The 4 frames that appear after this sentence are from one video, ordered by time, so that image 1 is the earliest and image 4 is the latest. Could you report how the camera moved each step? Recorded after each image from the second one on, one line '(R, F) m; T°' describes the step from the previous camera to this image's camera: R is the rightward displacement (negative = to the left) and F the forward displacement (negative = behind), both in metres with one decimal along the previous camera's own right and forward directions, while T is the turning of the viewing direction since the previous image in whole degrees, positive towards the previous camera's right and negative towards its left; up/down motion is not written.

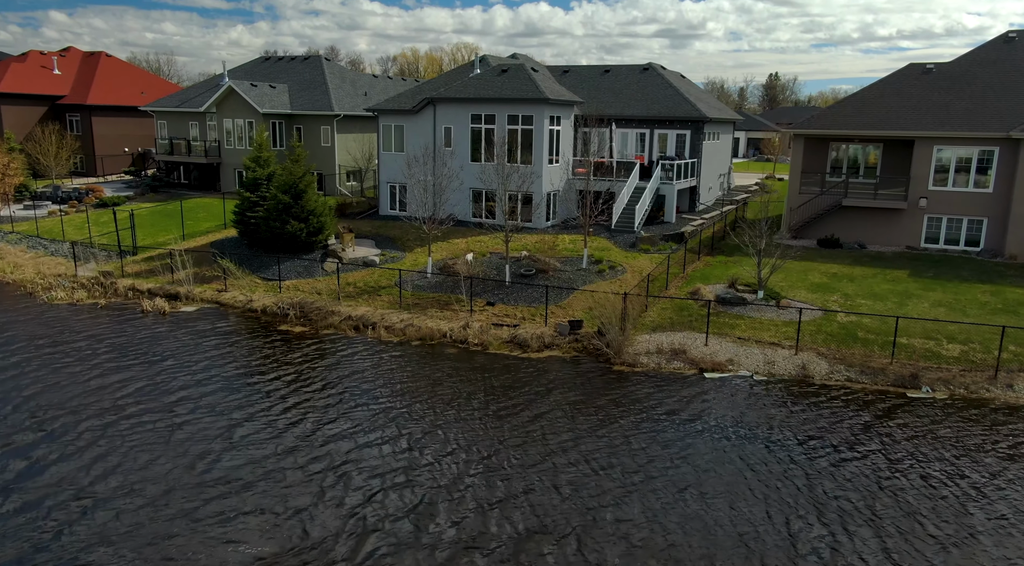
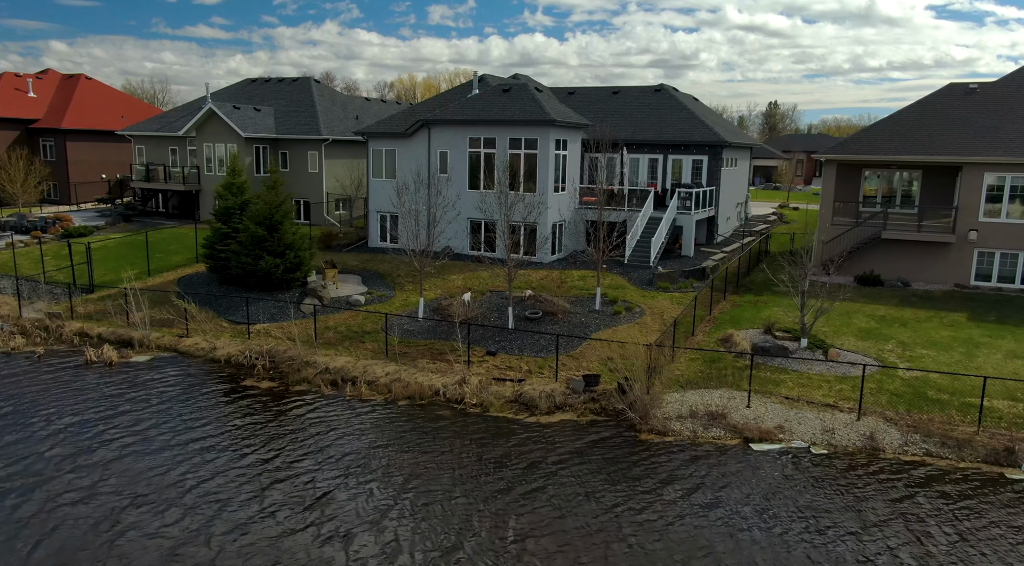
(-0.2, +3.0) m; 0°
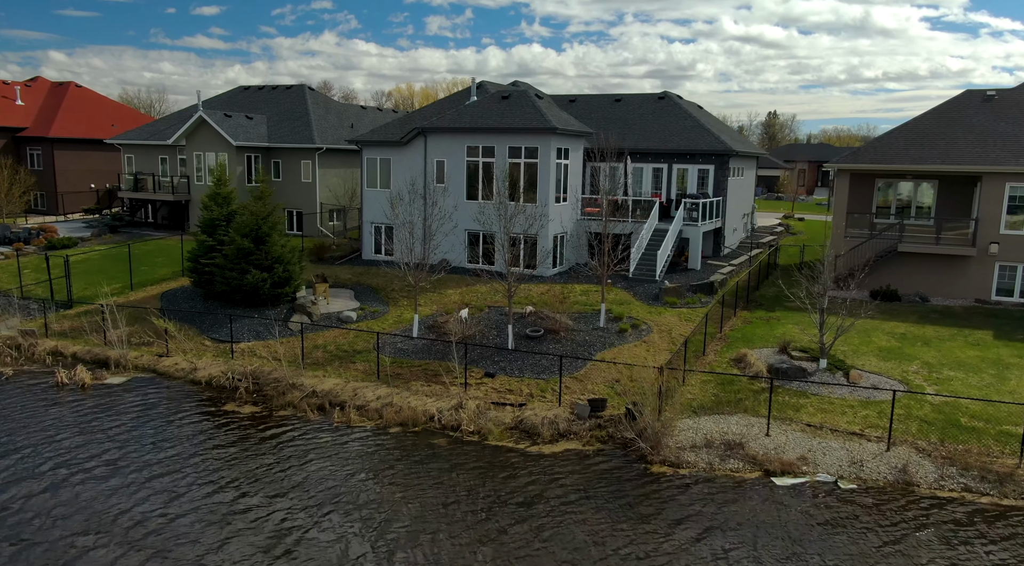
(-0.1, +1.2) m; 0°
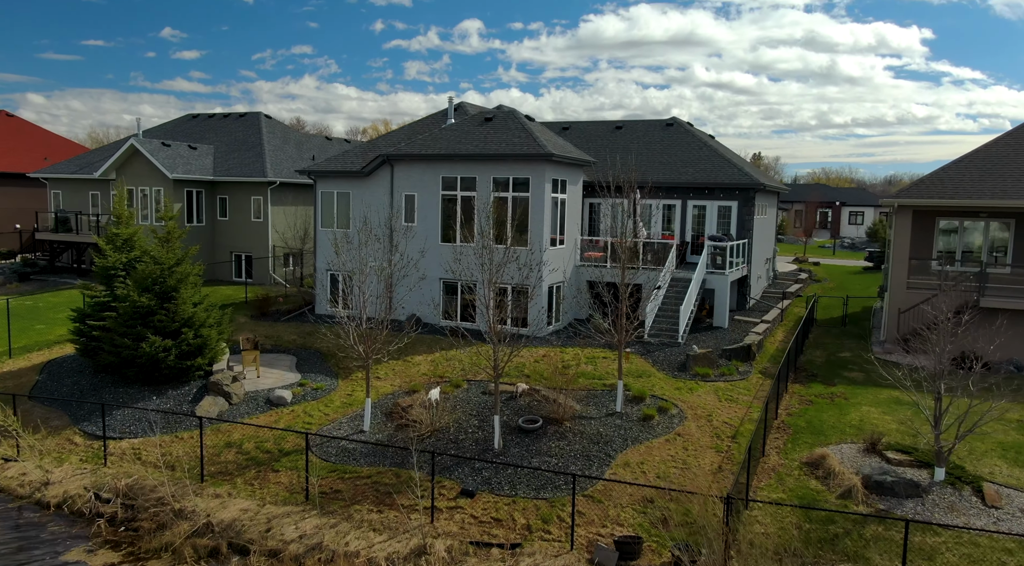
(-0.2, +5.3) m; +2°
